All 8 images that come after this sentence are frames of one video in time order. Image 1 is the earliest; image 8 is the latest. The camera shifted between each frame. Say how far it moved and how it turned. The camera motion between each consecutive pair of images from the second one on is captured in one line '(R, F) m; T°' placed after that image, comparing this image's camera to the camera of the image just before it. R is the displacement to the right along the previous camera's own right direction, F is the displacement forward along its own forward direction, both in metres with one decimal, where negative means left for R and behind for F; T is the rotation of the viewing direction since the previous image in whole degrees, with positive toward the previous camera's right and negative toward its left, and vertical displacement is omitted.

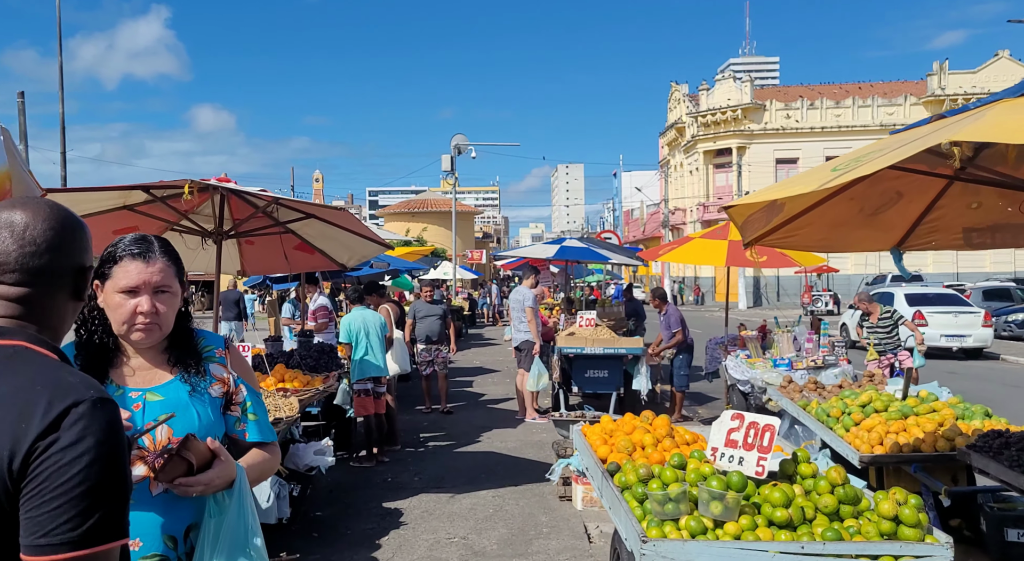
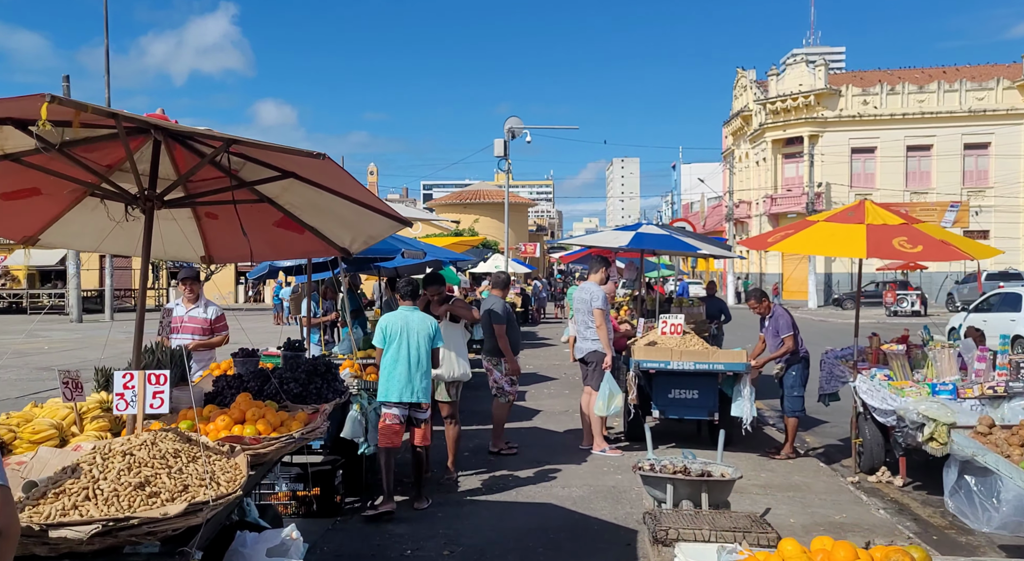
(-0.1, +2.0) m; -4°
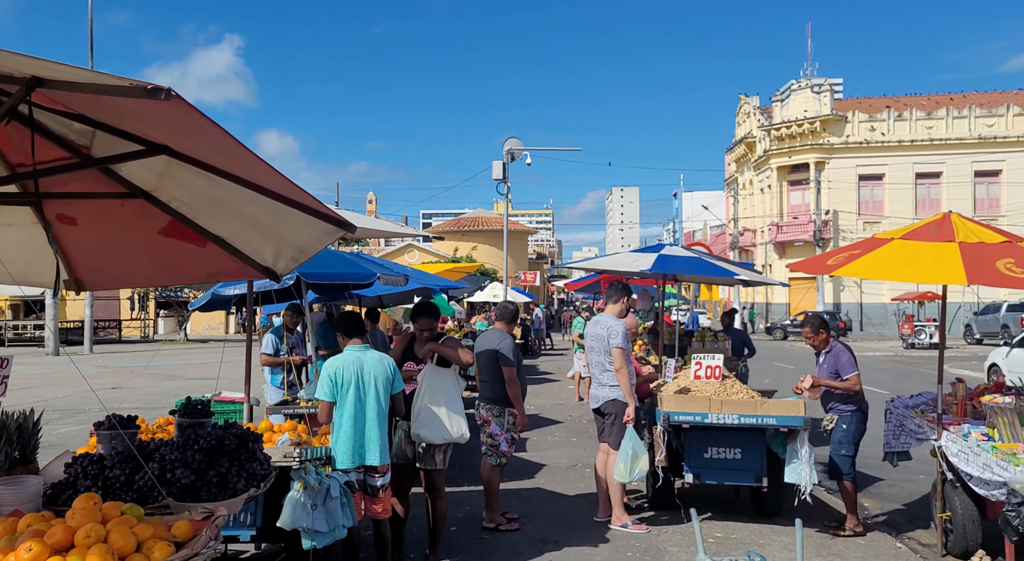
(0.0, +1.5) m; 0°
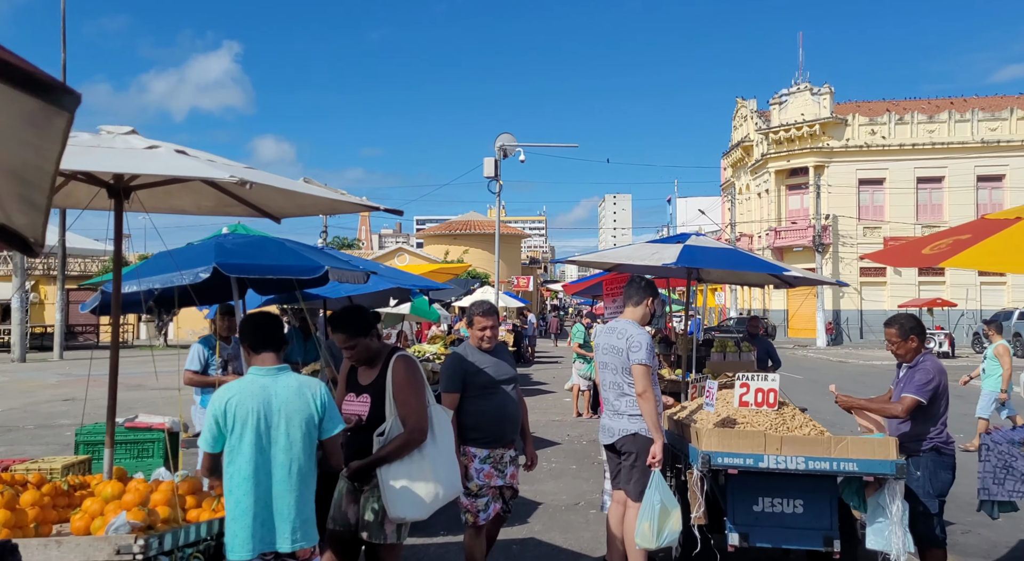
(0.0, +1.6) m; +1°
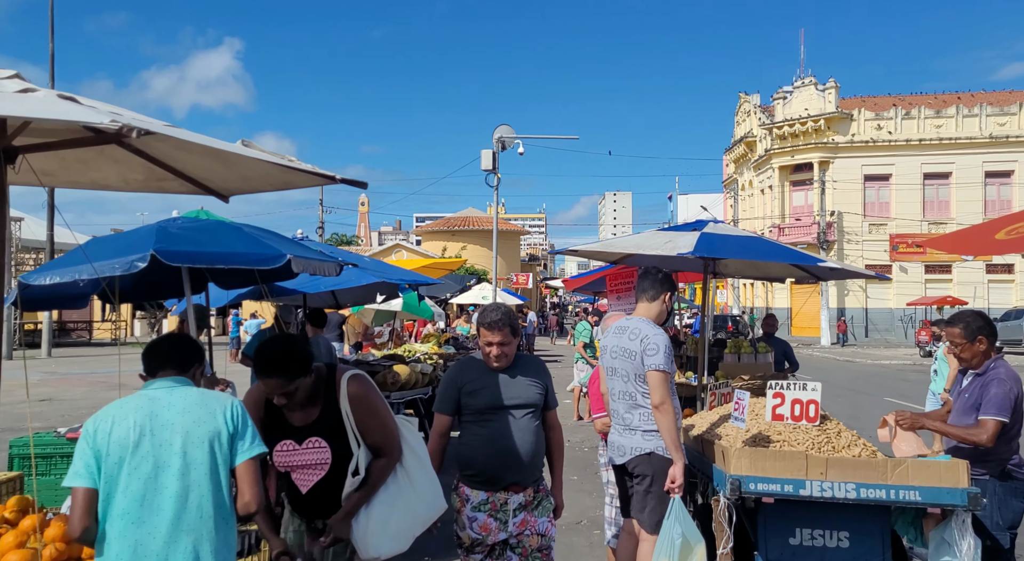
(0.0, +0.7) m; 0°
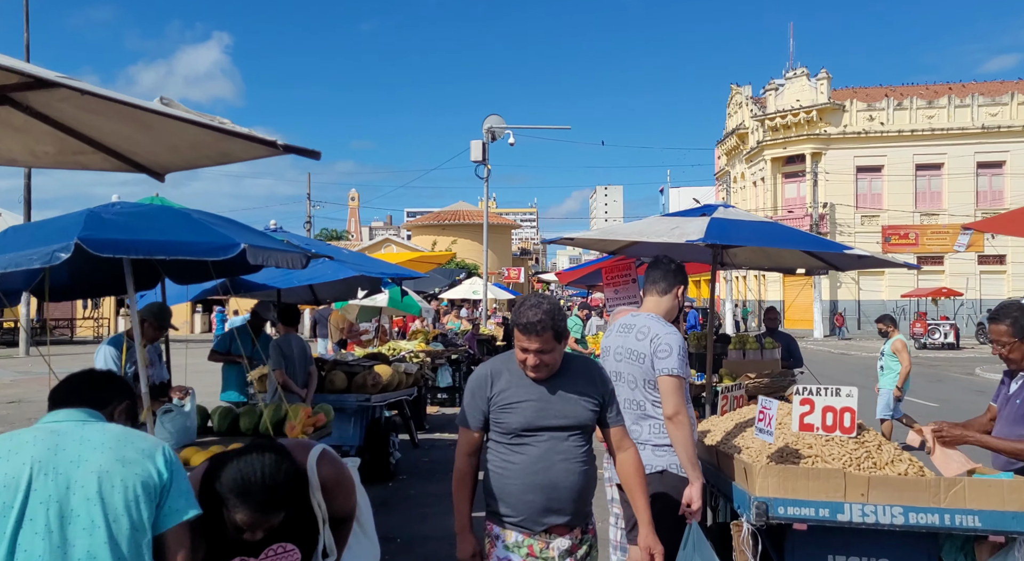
(0.0, +0.6) m; +1°
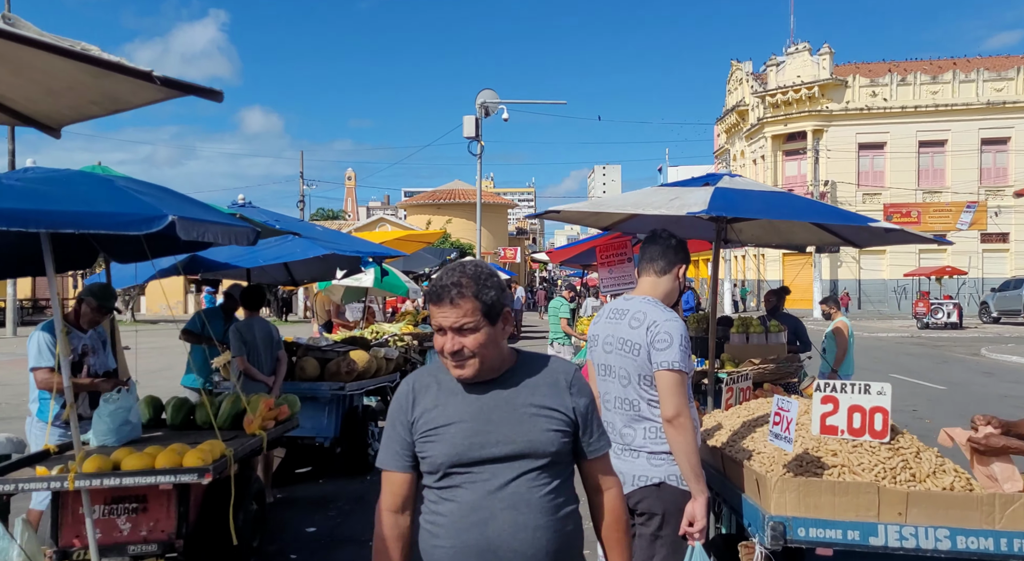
(+0.1, +0.6) m; 0°
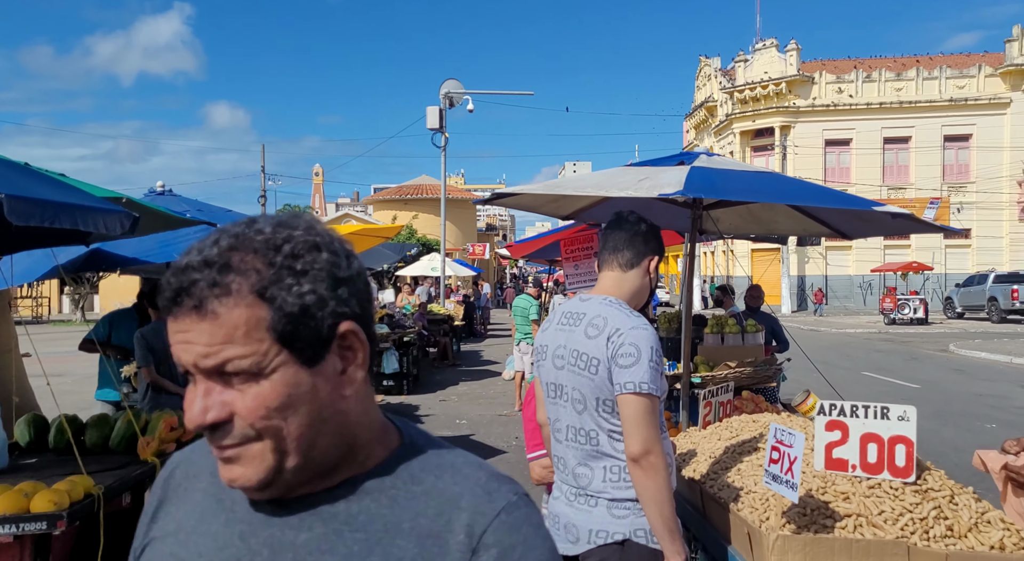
(+0.2, +0.7) m; +2°
